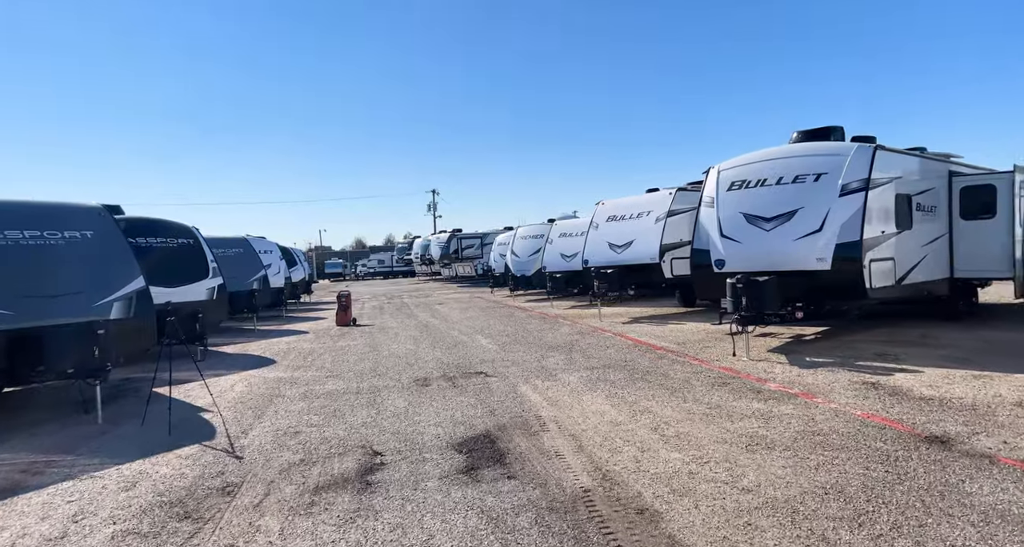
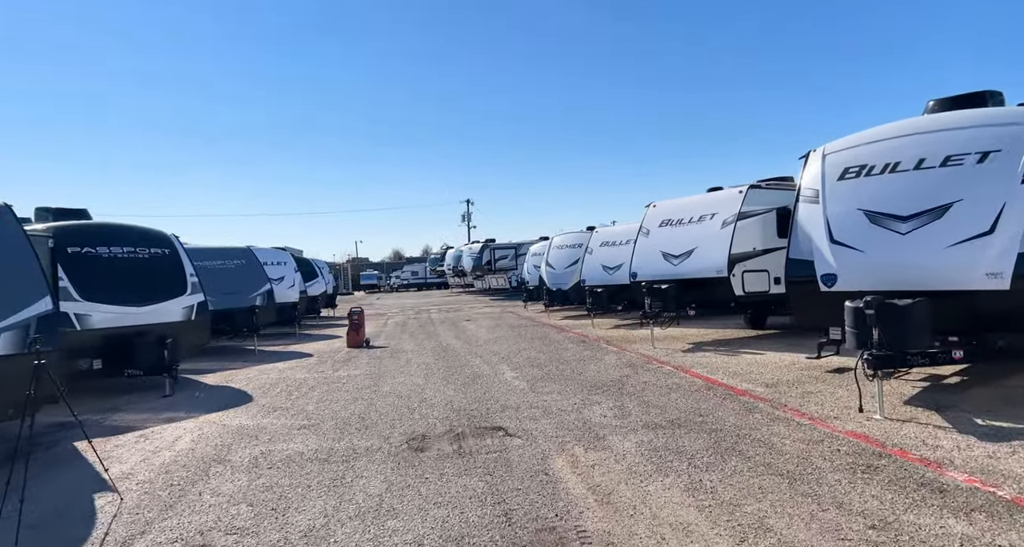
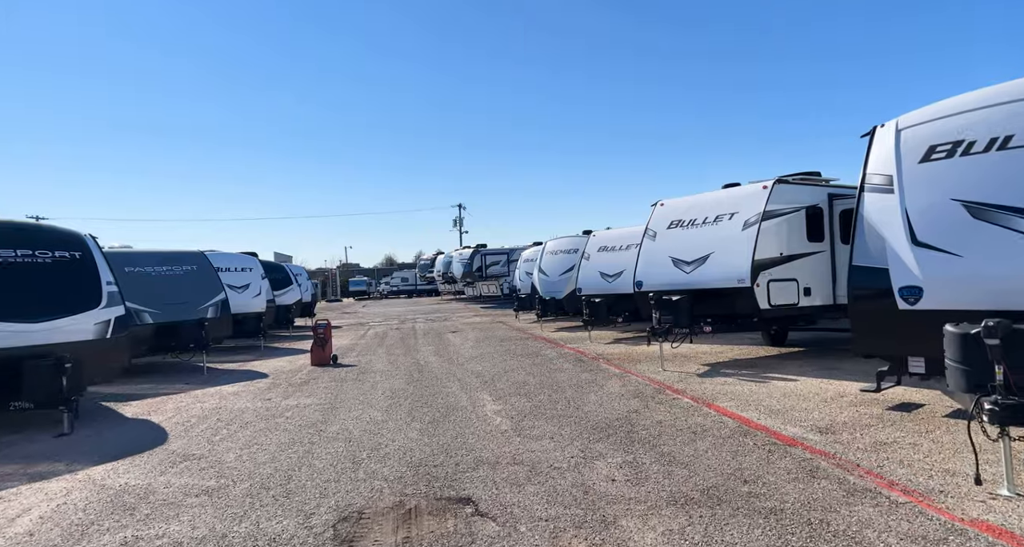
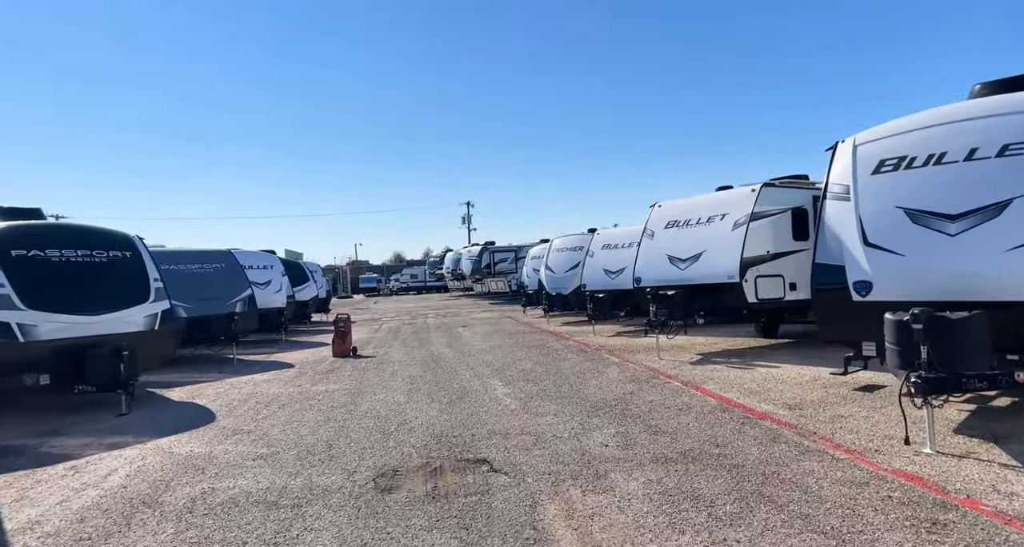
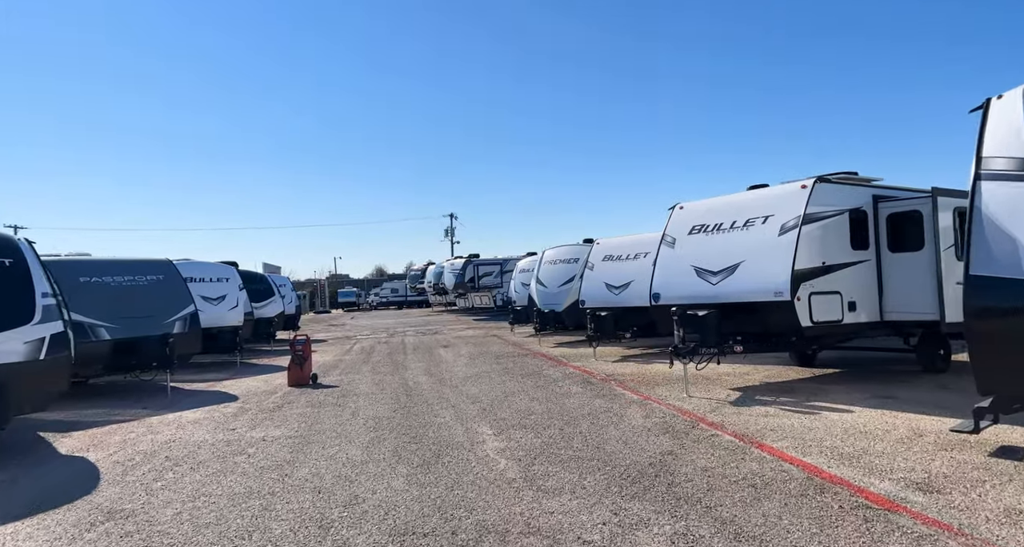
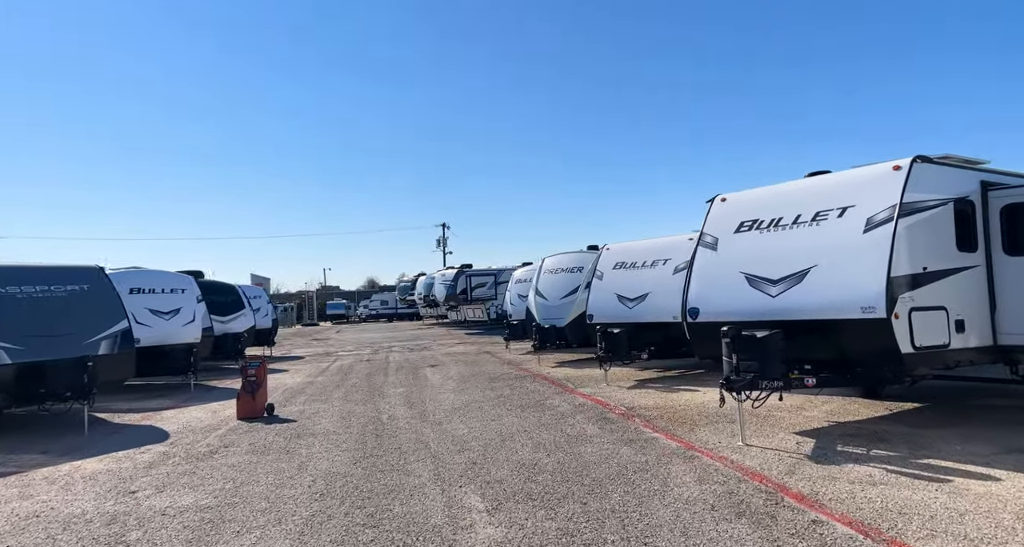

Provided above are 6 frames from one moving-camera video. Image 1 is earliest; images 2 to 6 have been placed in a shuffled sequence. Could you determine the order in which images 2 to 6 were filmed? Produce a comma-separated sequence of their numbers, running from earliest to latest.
2, 4, 3, 5, 6
